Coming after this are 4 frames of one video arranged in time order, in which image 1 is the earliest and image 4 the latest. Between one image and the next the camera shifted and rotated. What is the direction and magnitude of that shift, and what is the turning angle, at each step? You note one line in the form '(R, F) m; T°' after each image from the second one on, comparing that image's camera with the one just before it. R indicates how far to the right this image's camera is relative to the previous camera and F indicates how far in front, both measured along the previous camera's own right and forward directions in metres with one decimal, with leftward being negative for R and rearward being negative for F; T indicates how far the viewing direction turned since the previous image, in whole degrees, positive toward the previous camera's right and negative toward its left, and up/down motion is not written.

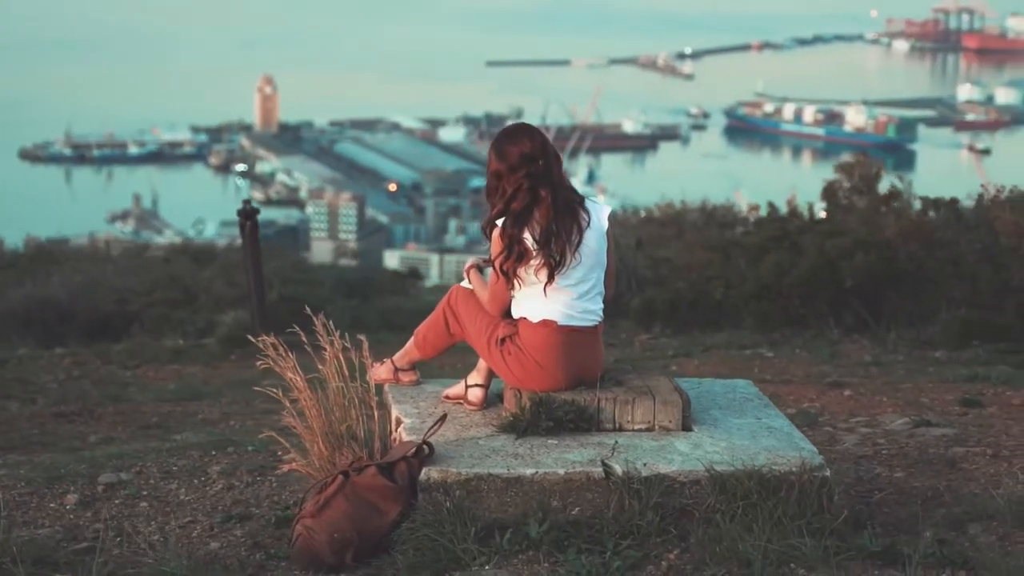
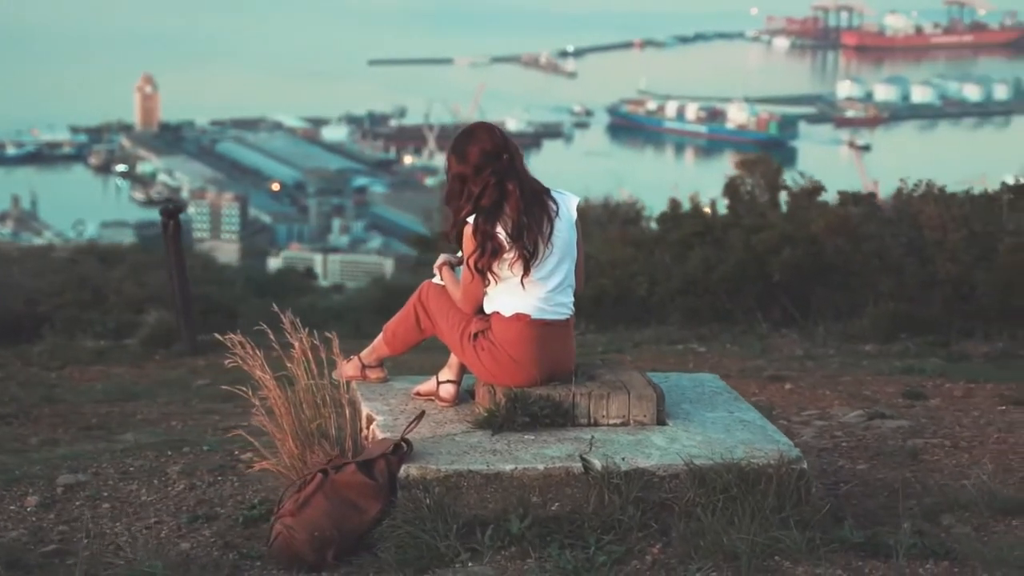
(-0.2, 0.0) m; +3°
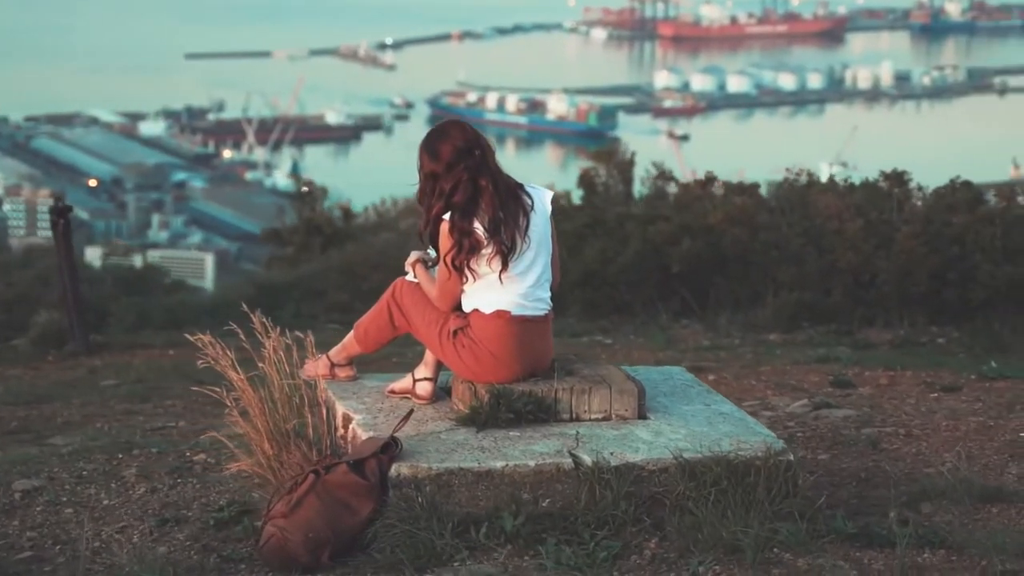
(-0.4, 0.0) m; +4°
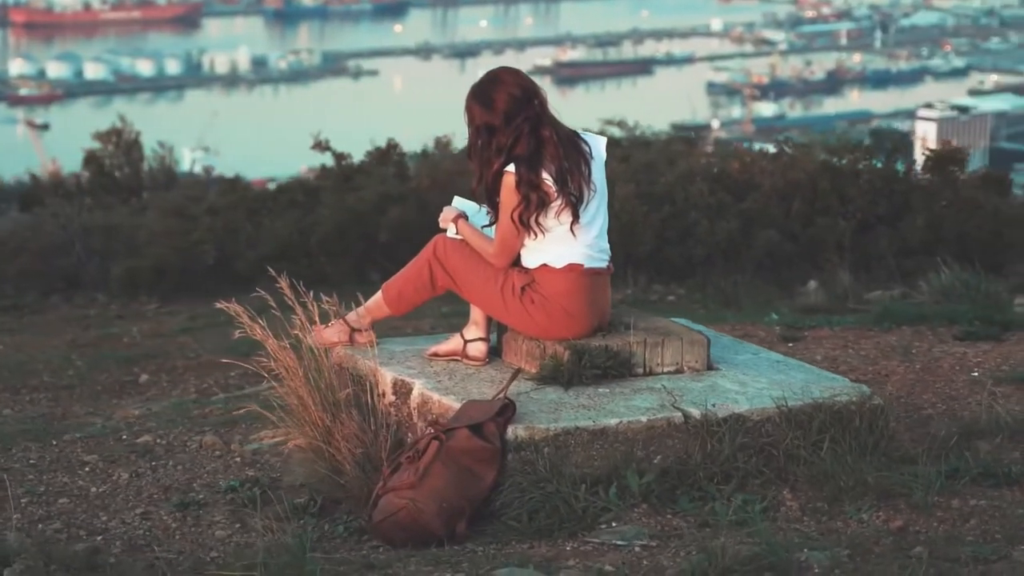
(-1.5, +0.5) m; +15°
